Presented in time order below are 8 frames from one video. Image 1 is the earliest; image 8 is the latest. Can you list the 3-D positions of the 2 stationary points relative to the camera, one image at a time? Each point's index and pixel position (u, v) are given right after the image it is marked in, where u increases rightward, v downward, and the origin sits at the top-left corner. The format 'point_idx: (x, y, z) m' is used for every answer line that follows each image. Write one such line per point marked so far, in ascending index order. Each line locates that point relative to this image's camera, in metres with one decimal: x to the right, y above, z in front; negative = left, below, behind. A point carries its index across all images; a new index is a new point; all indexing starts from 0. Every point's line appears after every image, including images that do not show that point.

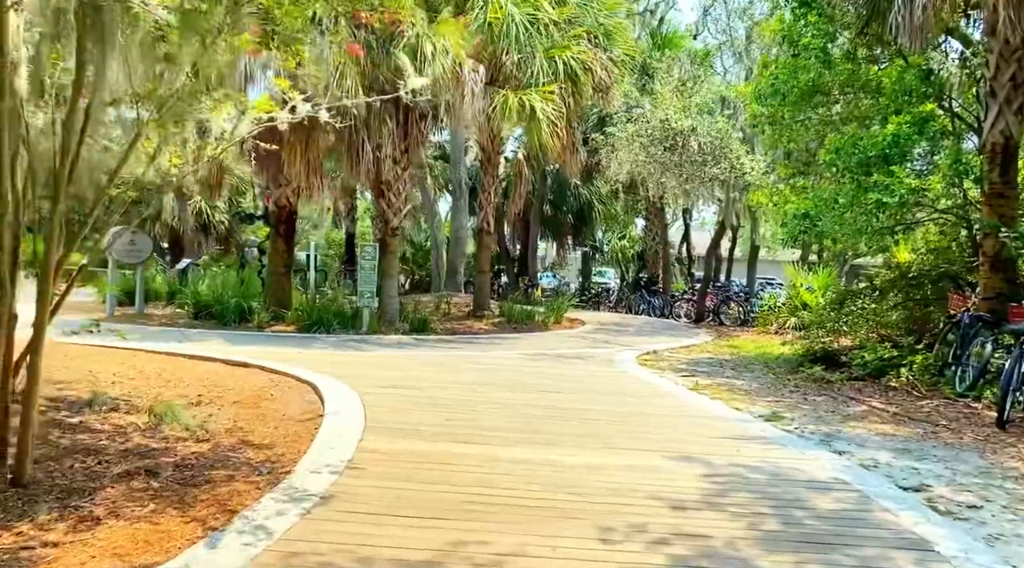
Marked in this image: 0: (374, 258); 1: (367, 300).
0: (-2.4, +0.5, +15.2) m
1: (-2.6, -0.3, +15.1) m
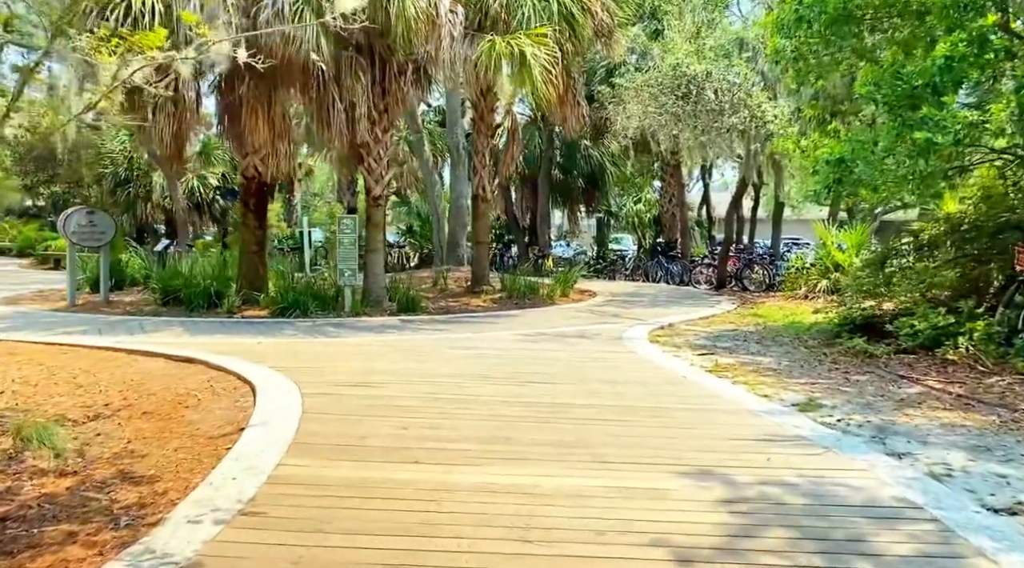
0: (-2.5, +0.9, +13.7) m
1: (-2.6, +0.1, +13.6) m
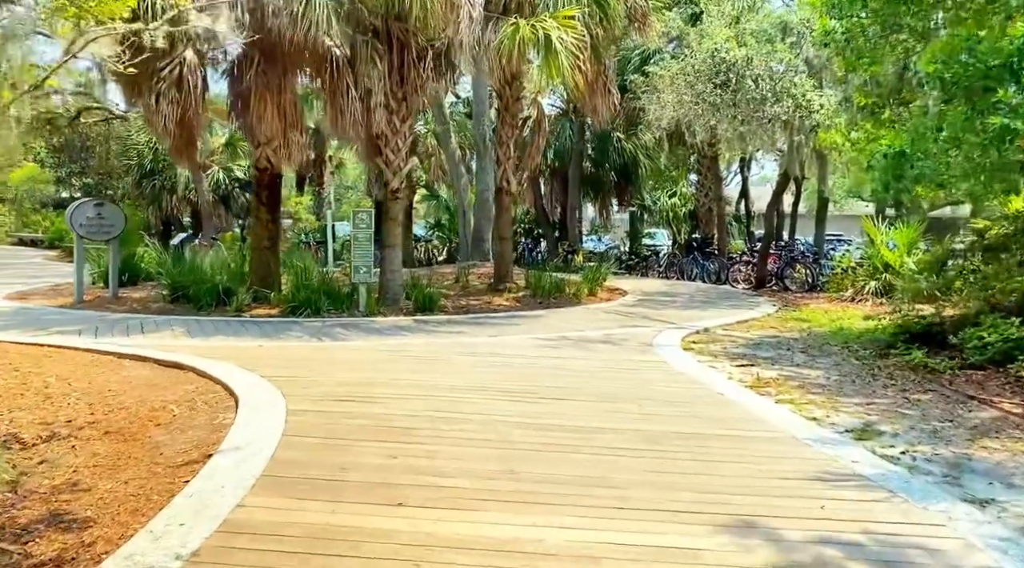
0: (-2.1, +0.9, +13.0) m
1: (-2.2, +0.1, +12.9) m
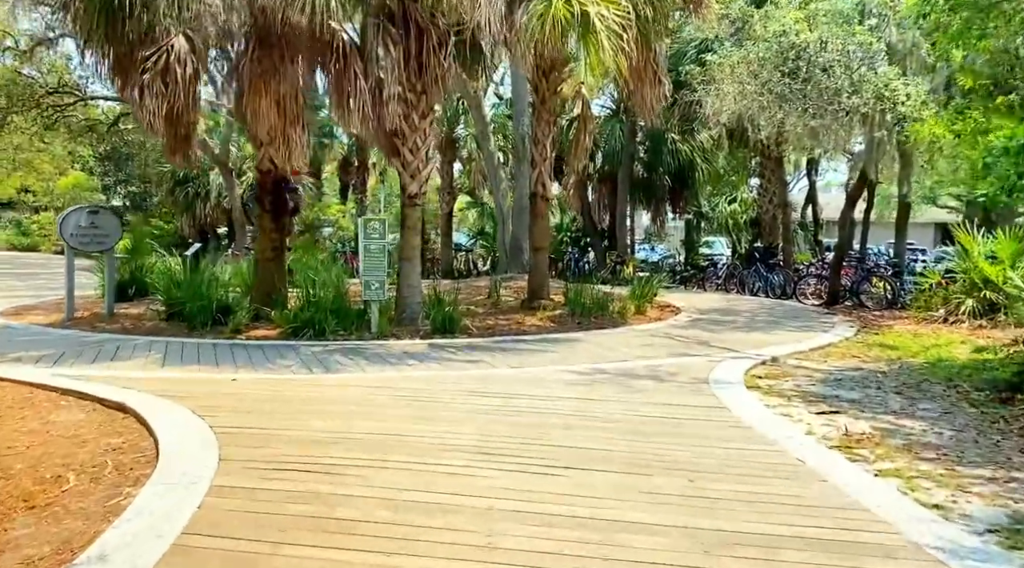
0: (-1.7, +0.7, +11.4) m
1: (-1.8, -0.1, +11.3) m
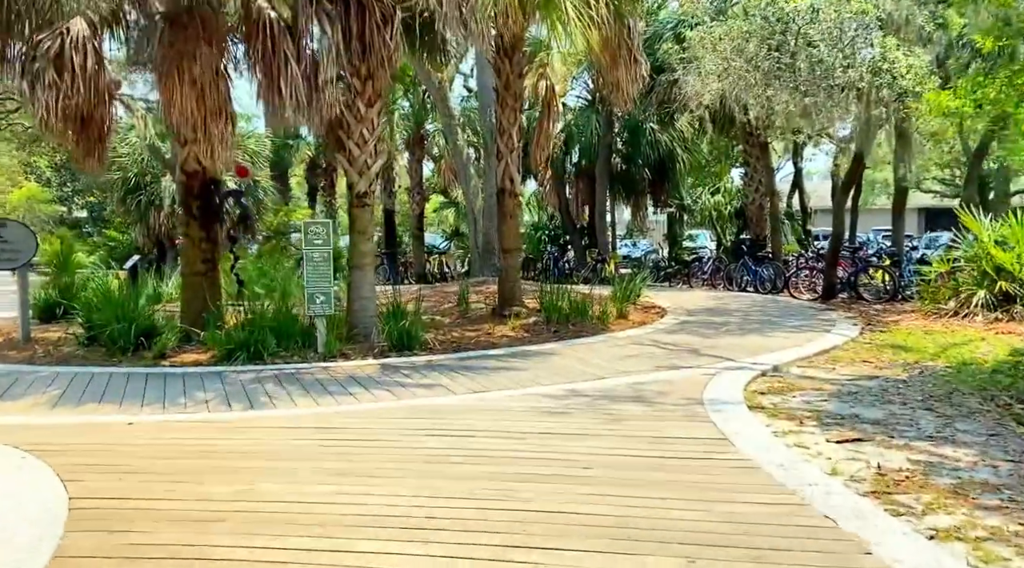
0: (-2.1, +0.5, +10.0) m
1: (-2.2, -0.3, +9.9) m
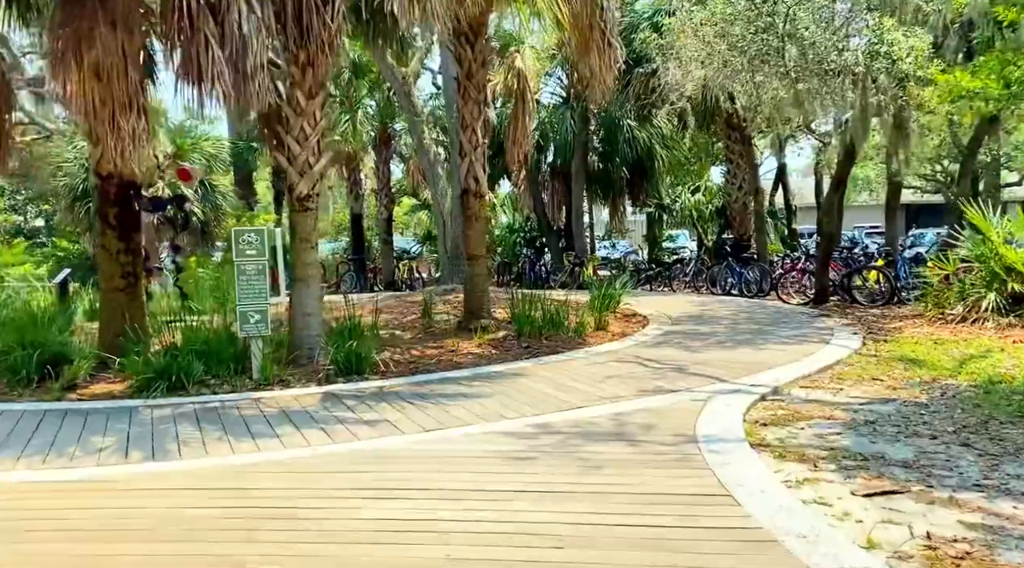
0: (-2.5, +0.4, +8.8) m
1: (-2.6, -0.5, +8.7) m
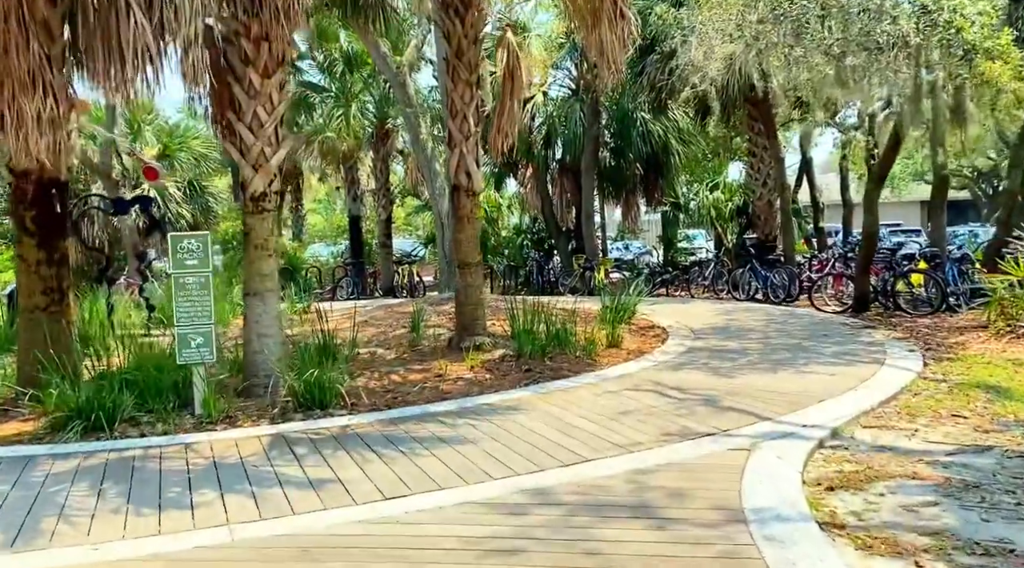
0: (-2.6, +0.2, +7.3) m
1: (-2.6, -0.6, +7.2) m
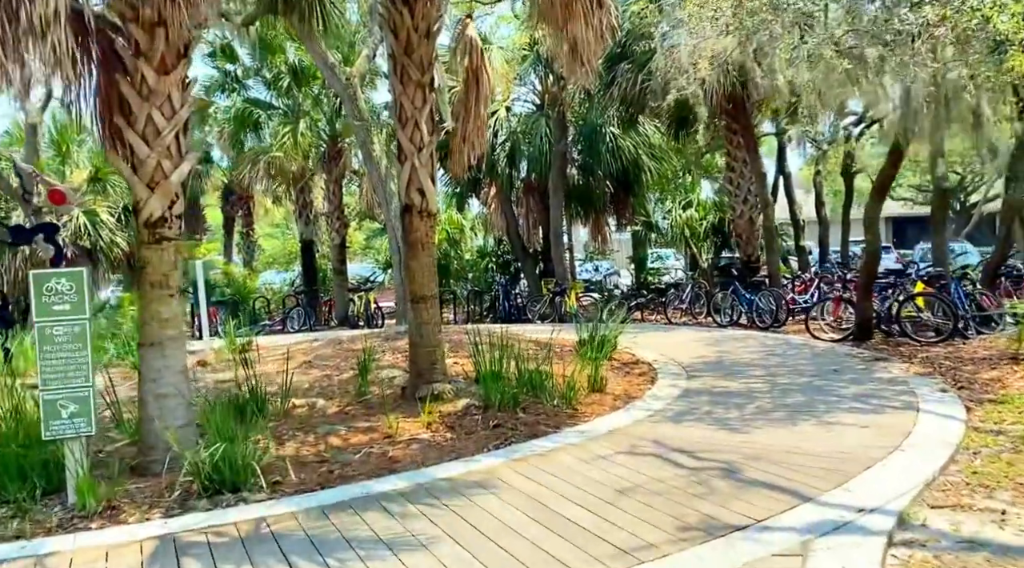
0: (-2.8, -0.1, +5.7) m
1: (-2.9, -0.9, +5.6) m
